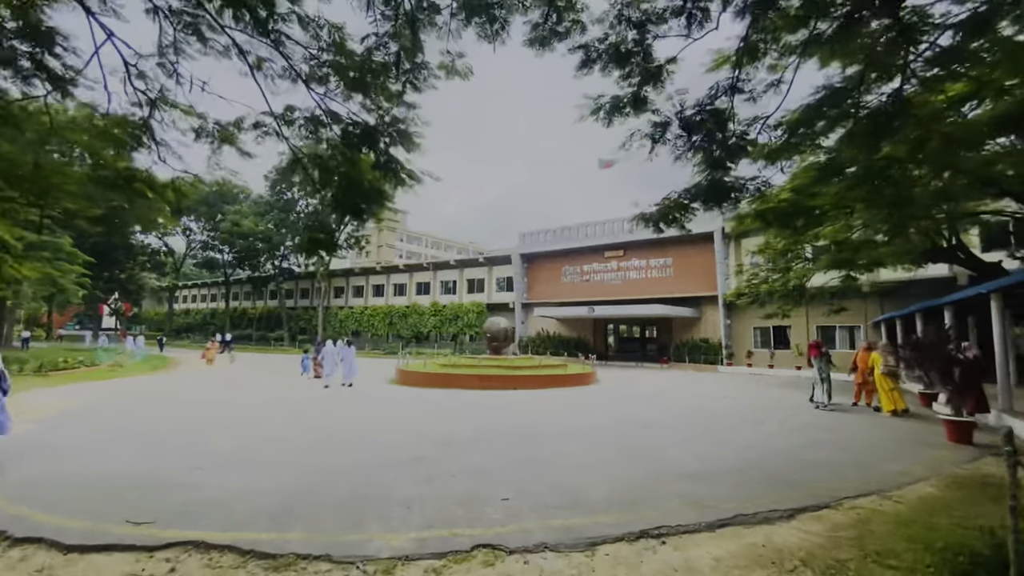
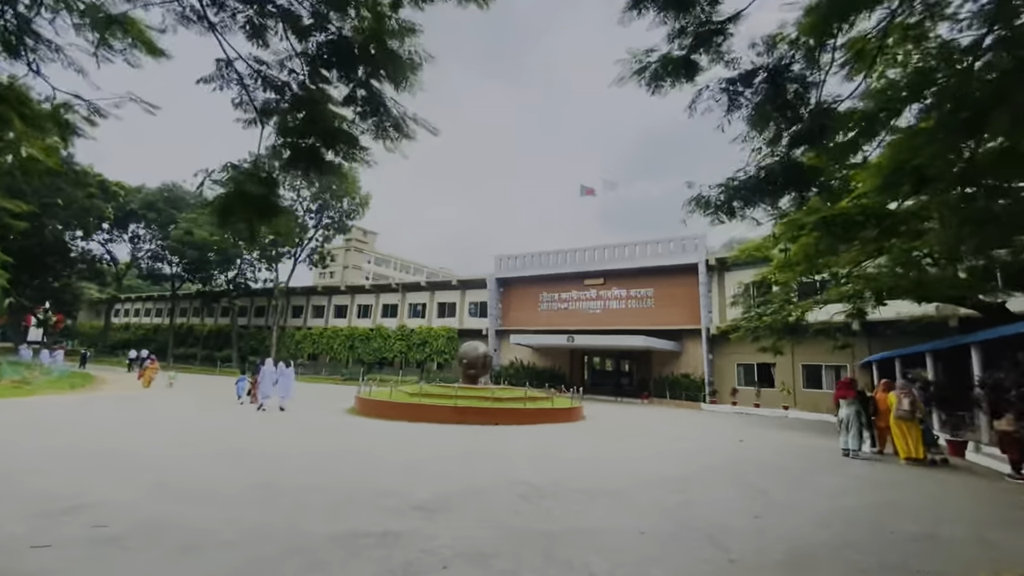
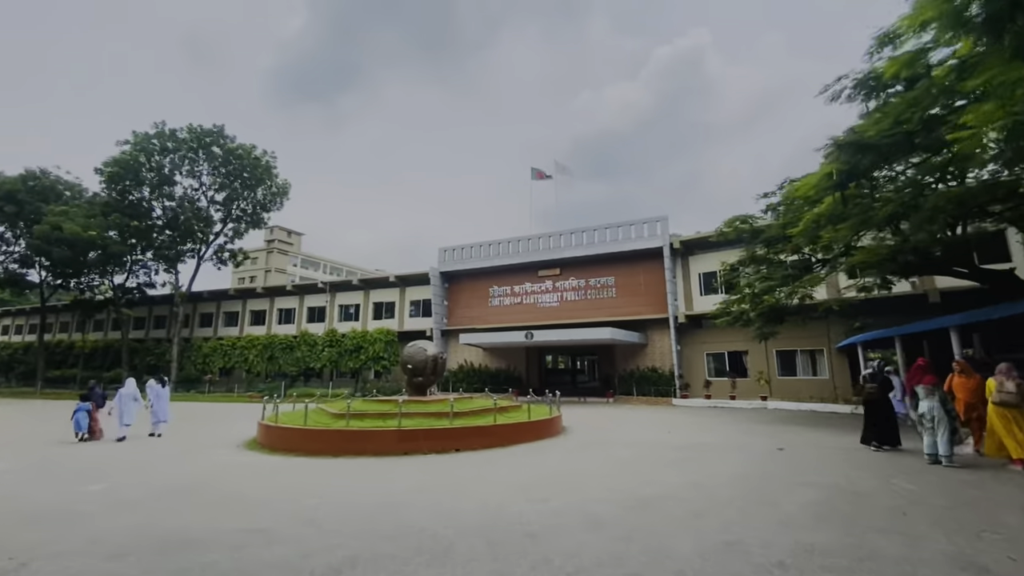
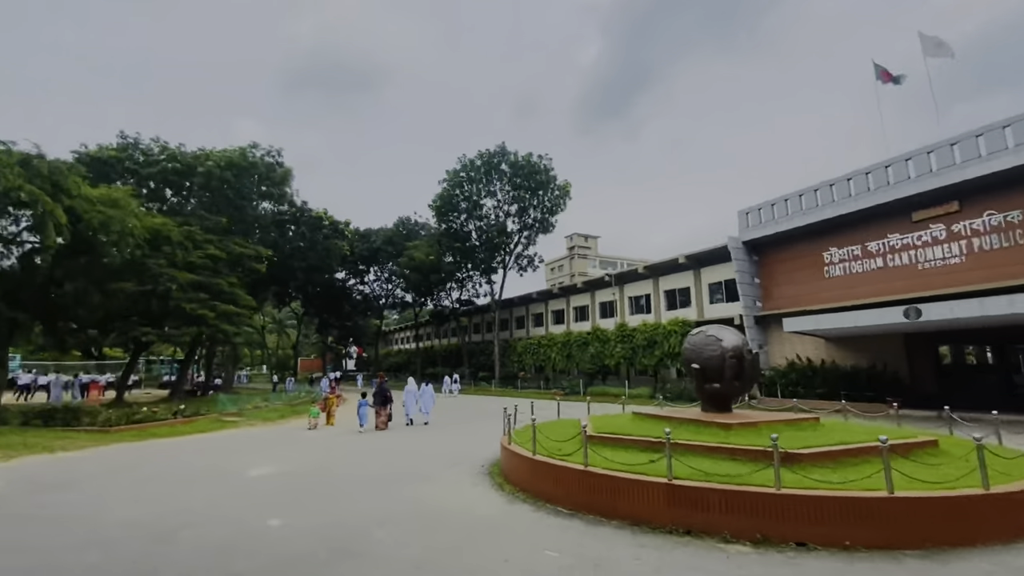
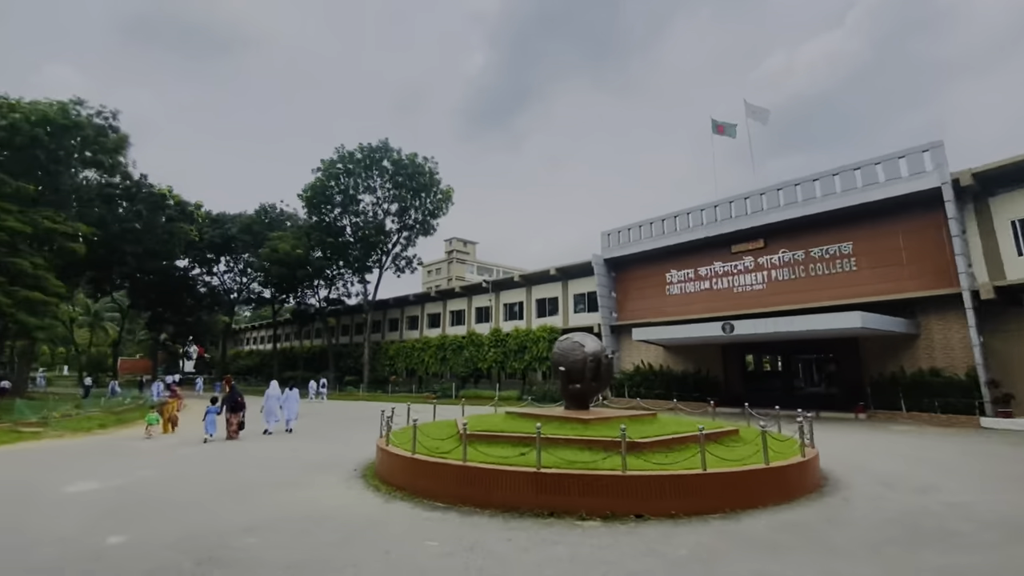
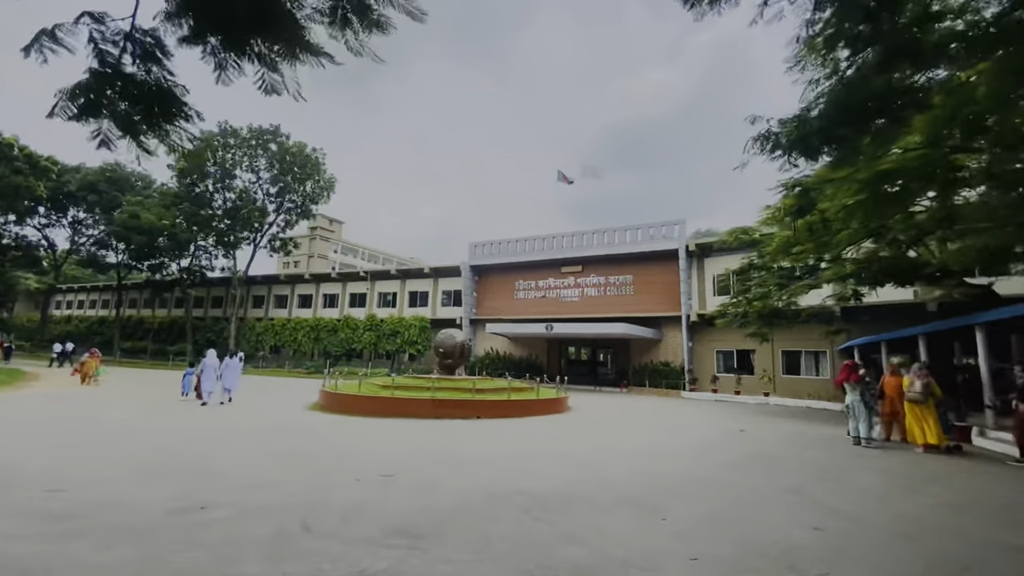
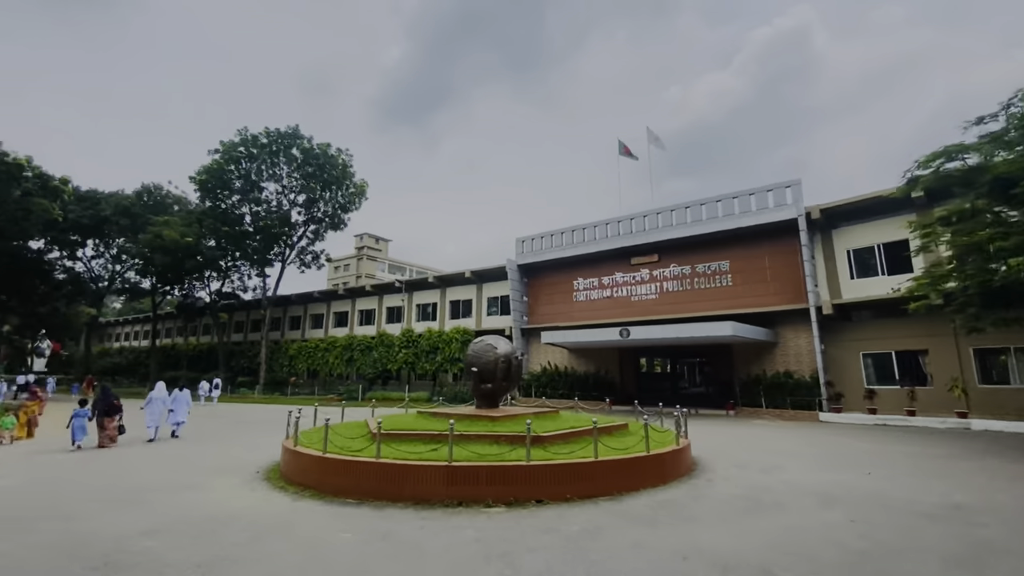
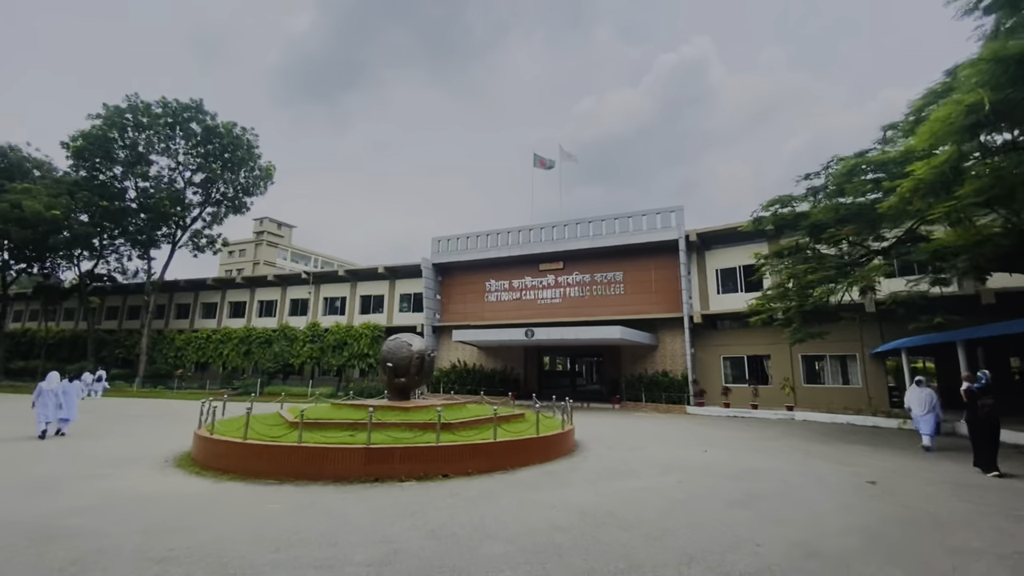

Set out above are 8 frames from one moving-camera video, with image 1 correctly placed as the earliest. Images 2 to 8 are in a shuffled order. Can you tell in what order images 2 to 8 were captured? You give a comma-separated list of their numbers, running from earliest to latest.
2, 6, 3, 8, 7, 5, 4
